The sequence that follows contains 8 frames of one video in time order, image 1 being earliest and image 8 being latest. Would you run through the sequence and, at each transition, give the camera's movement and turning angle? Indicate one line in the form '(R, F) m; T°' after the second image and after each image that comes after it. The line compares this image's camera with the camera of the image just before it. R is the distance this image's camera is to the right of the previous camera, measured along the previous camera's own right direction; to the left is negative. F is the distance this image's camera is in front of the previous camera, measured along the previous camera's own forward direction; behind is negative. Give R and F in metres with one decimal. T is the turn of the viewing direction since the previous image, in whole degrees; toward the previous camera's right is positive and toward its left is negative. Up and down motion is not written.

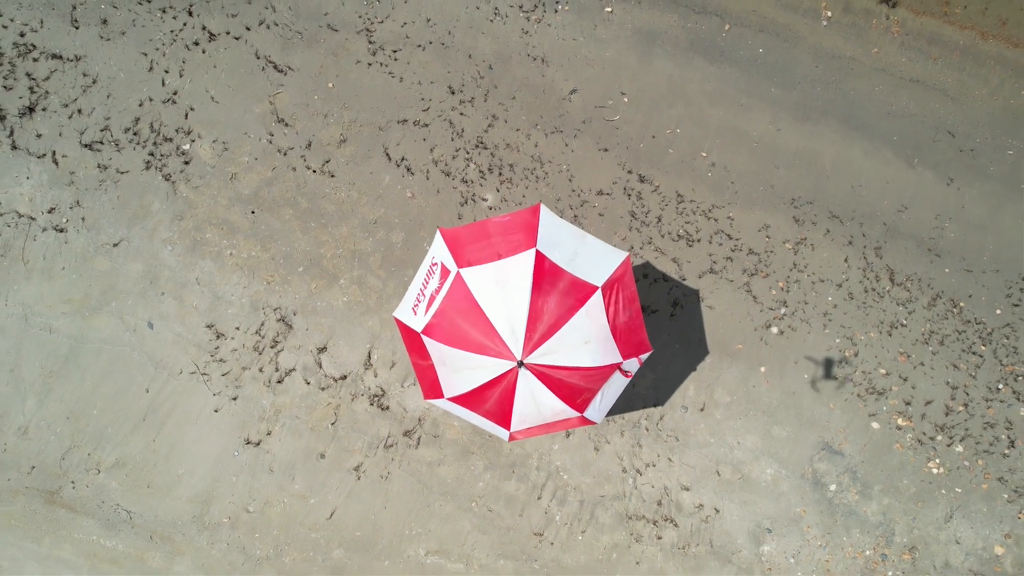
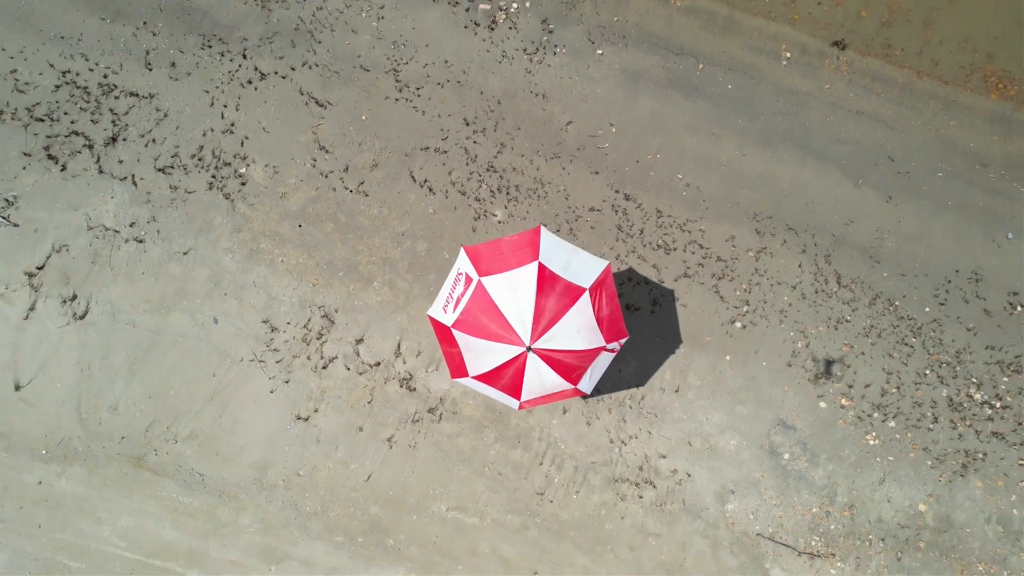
(0.0, -0.6) m; 0°
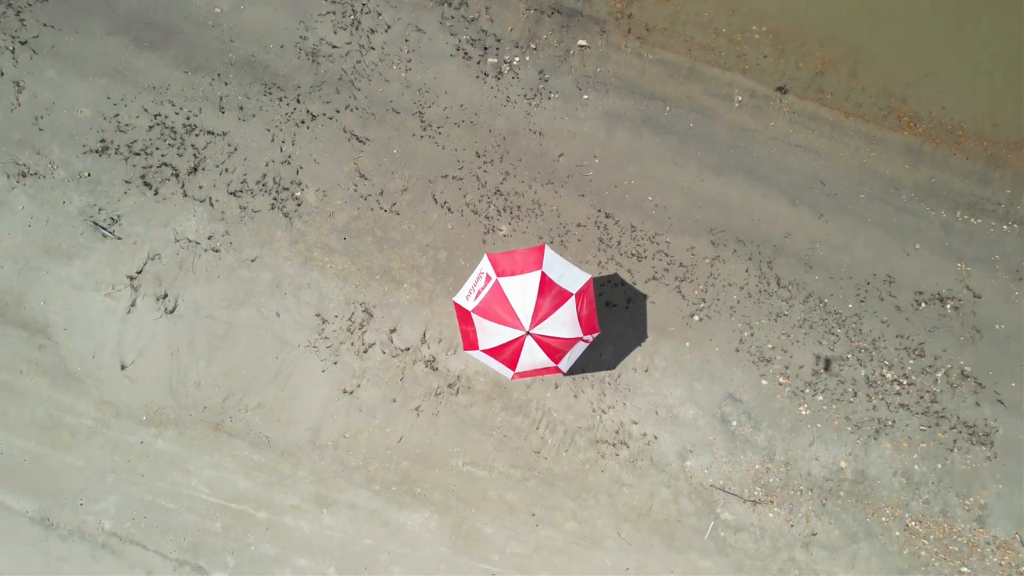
(0.0, -0.9) m; -1°
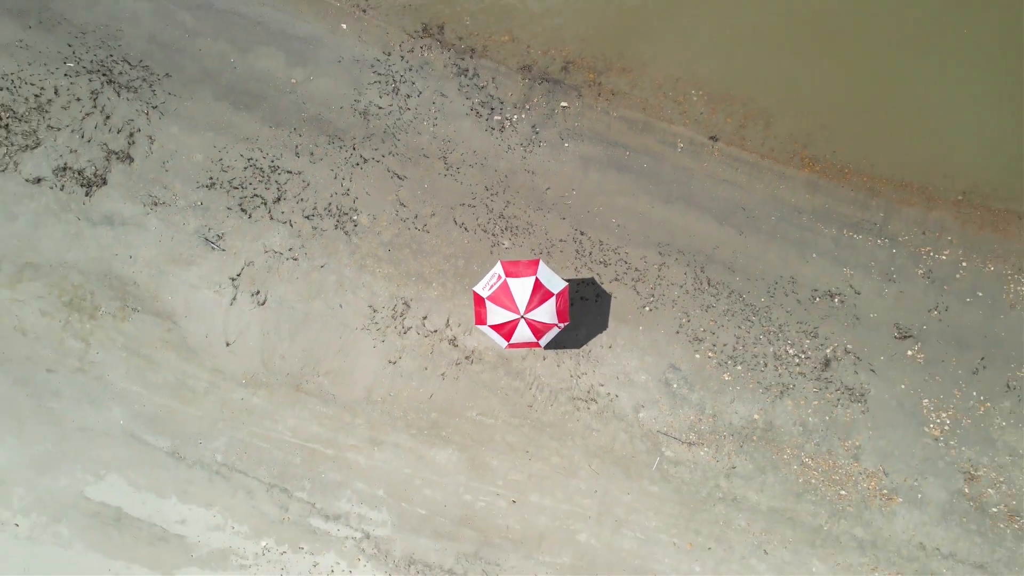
(+0.1, -1.6) m; -1°
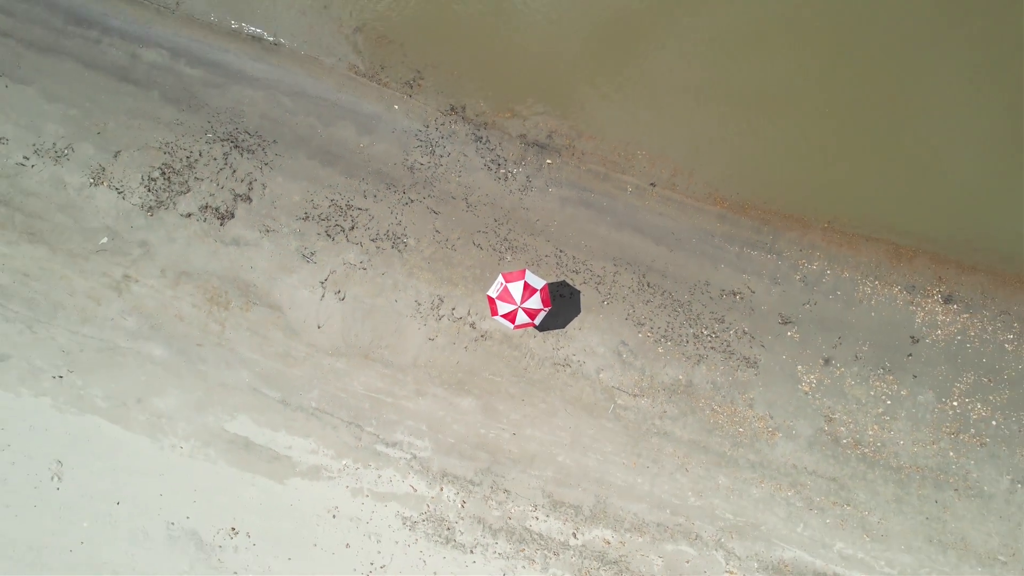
(+0.1, -2.7) m; -1°
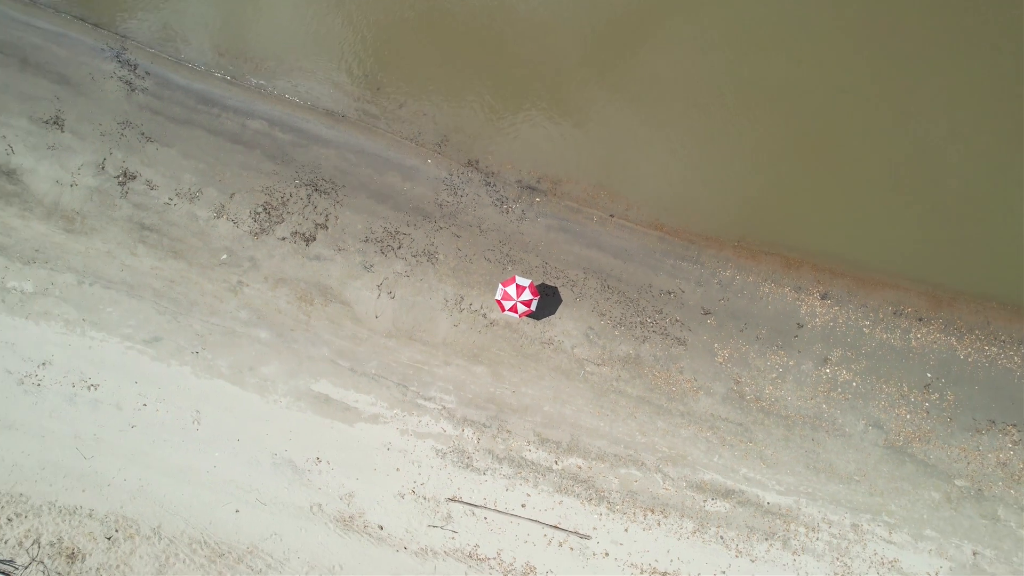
(+0.1, -3.6) m; -1°
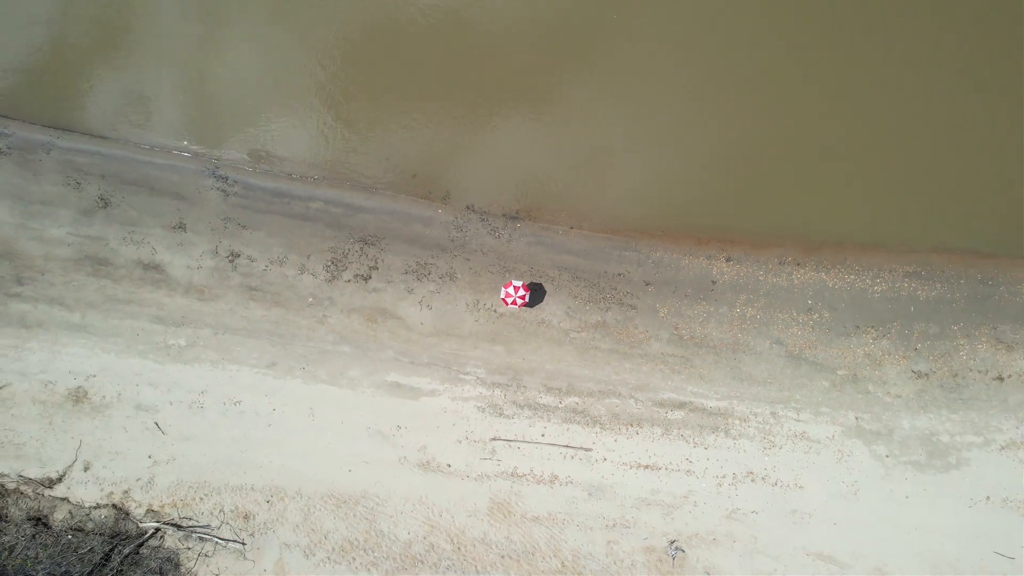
(+0.2, -5.2) m; -1°
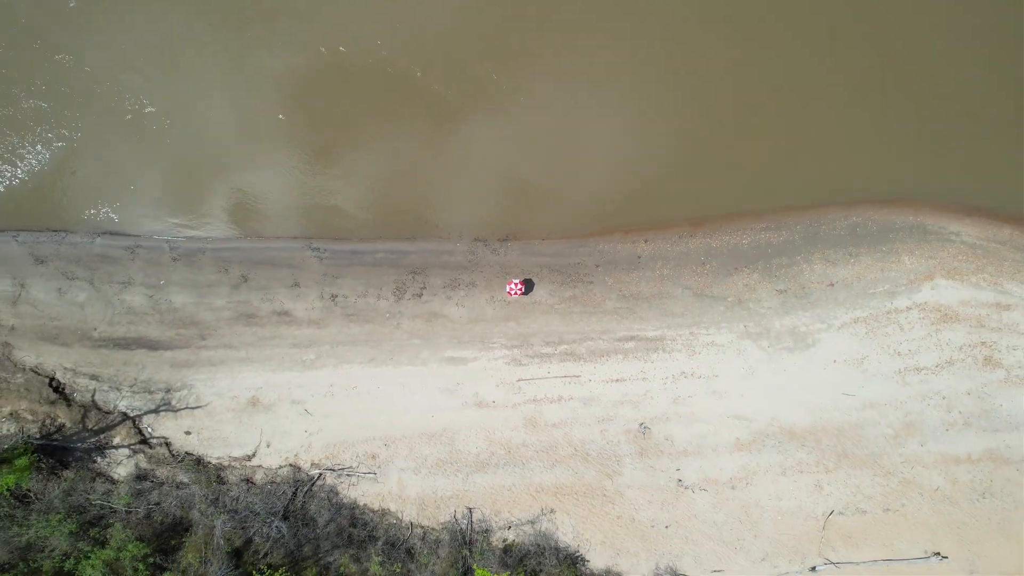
(+0.4, -9.5) m; -1°
